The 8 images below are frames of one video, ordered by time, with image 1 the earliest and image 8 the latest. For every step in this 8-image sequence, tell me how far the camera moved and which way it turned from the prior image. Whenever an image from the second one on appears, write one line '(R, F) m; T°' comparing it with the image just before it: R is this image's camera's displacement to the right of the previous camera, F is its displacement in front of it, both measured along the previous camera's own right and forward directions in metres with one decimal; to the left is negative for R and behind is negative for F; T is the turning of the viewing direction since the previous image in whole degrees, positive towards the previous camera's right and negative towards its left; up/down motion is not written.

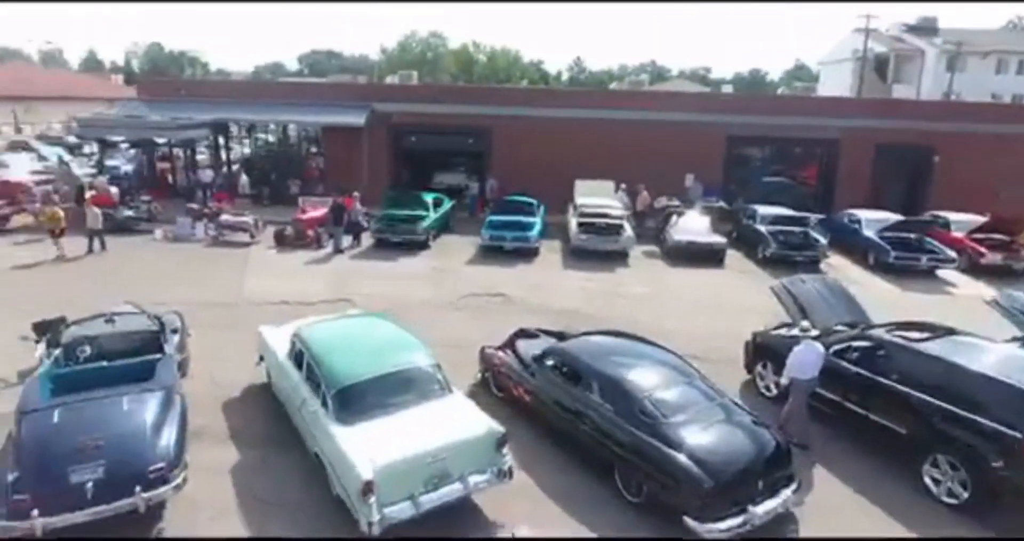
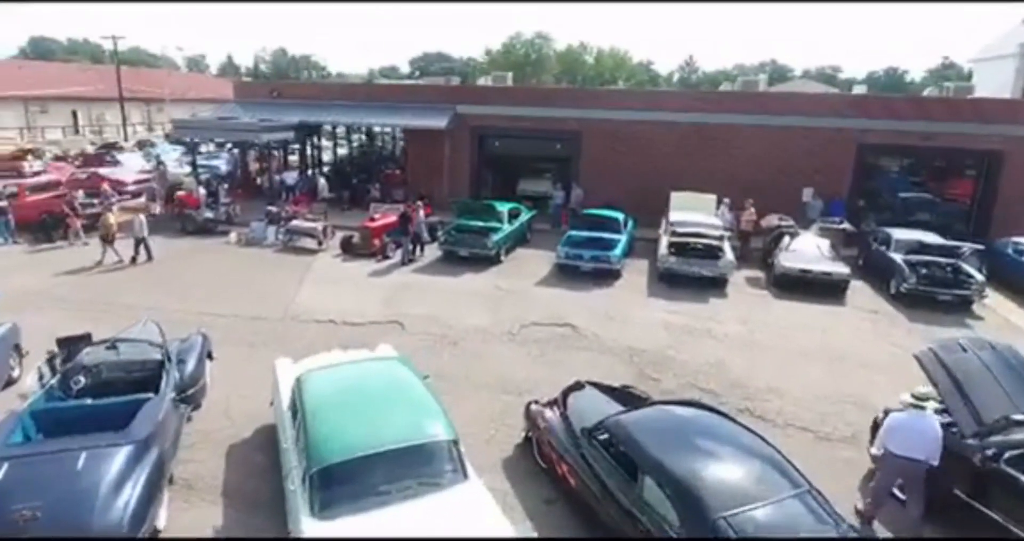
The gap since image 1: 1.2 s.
(+0.7, +2.0) m; -9°
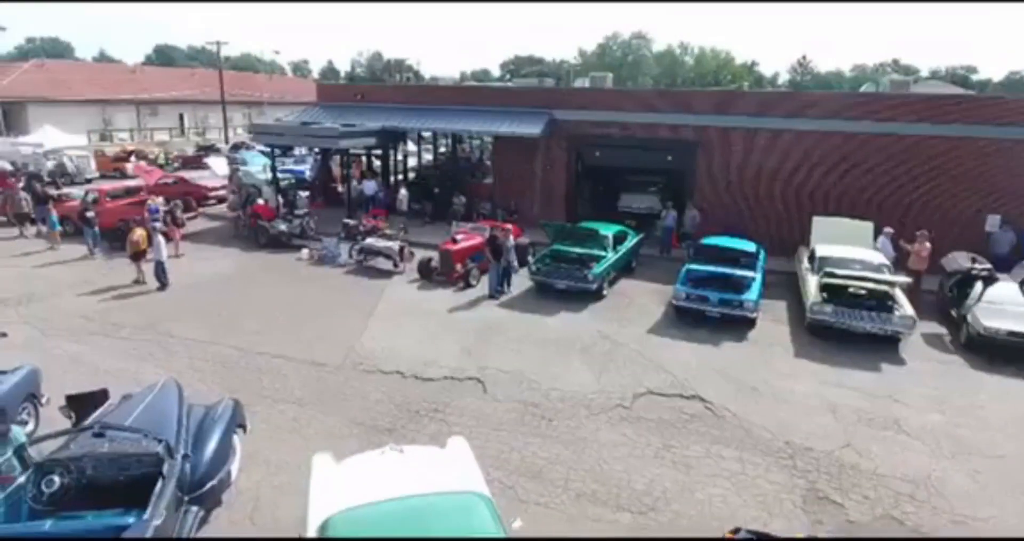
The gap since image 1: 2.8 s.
(-0.6, +2.9) m; -8°
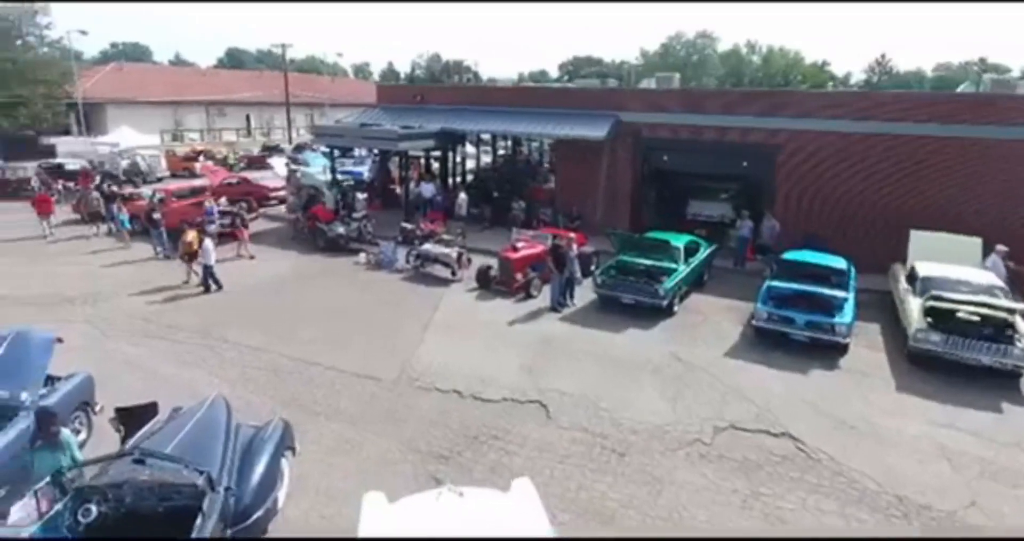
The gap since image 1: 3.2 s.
(-0.3, +0.8) m; -5°
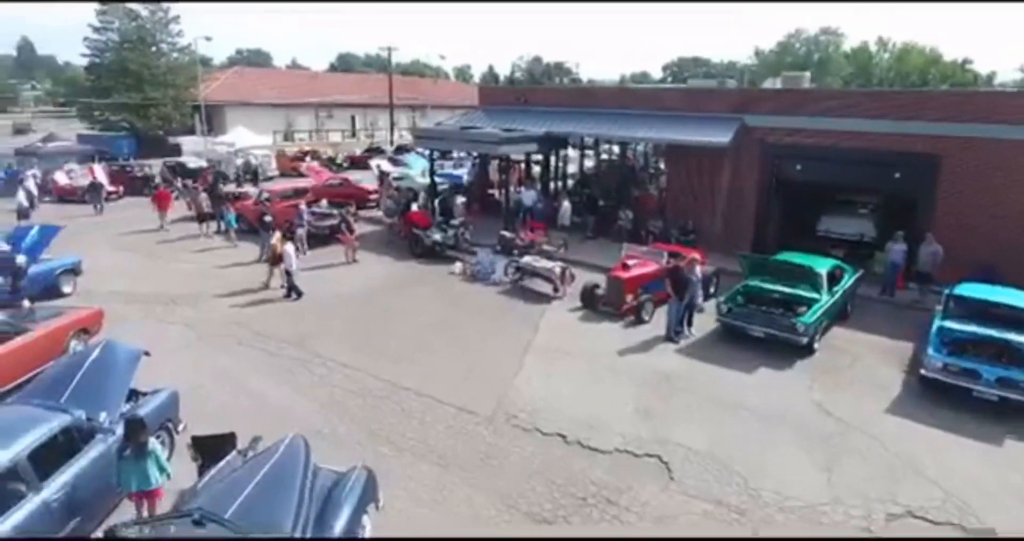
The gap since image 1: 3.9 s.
(-0.4, +1.4) m; -8°
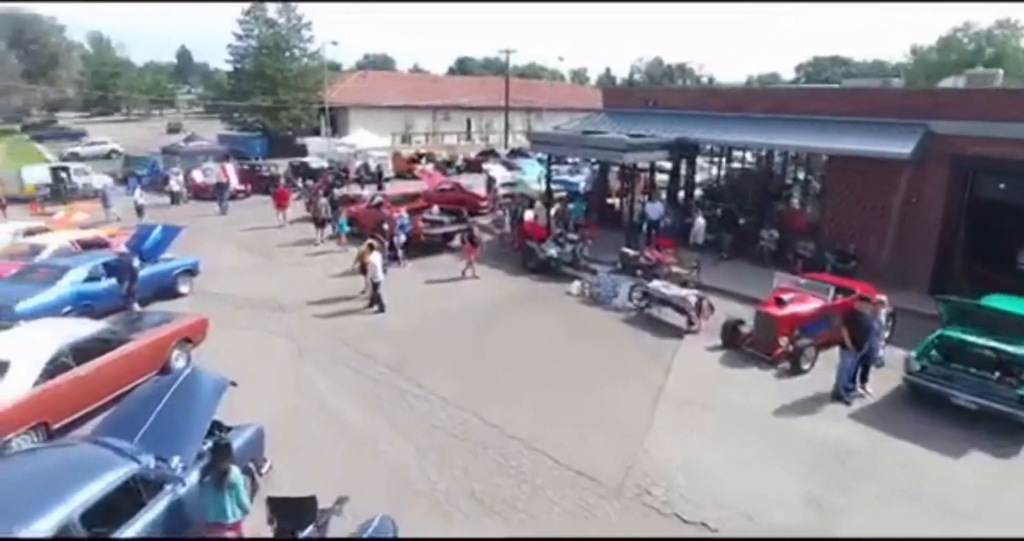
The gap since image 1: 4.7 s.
(-0.5, +1.7) m; -10°
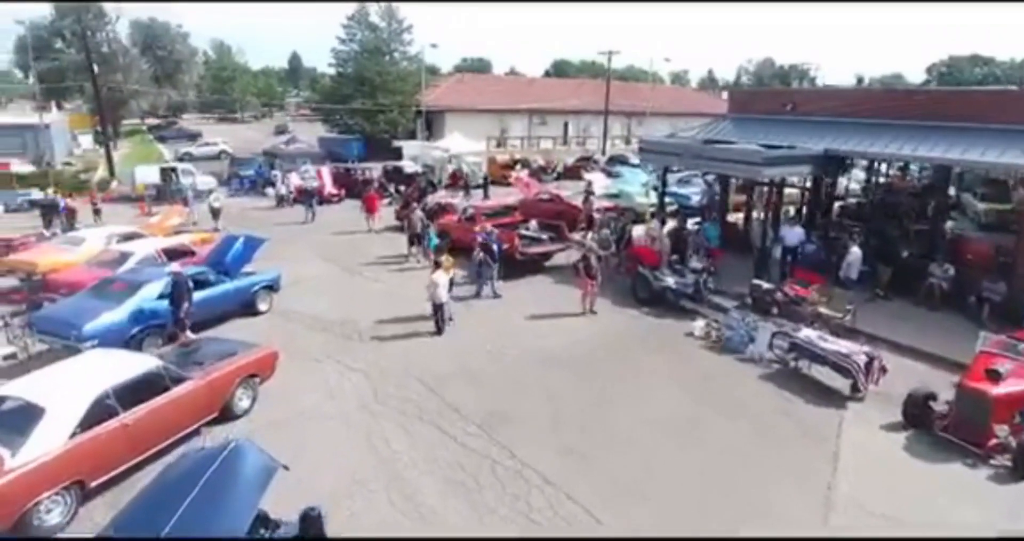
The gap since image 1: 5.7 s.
(-0.5, +2.1) m; -8°
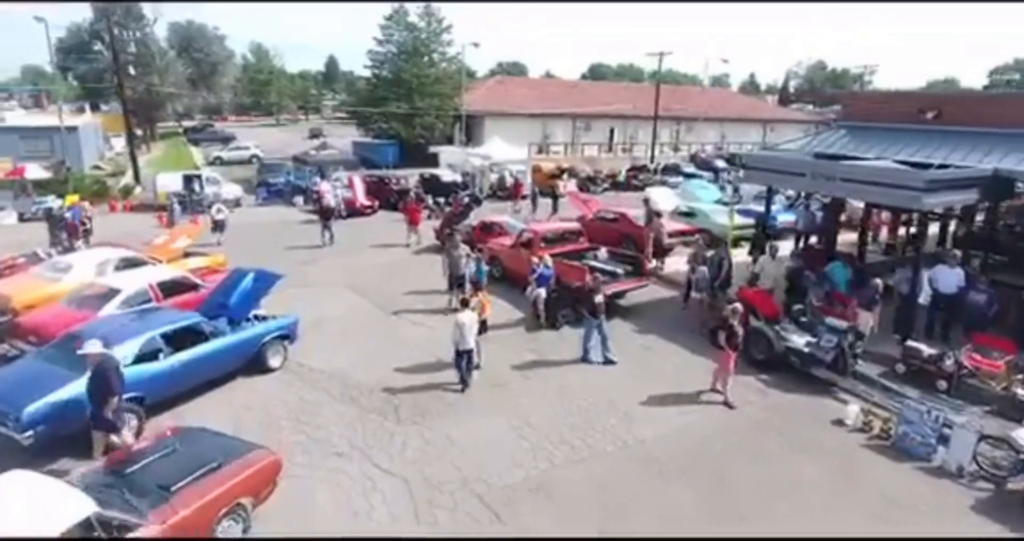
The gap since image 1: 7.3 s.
(-0.9, +3.3) m; -3°
